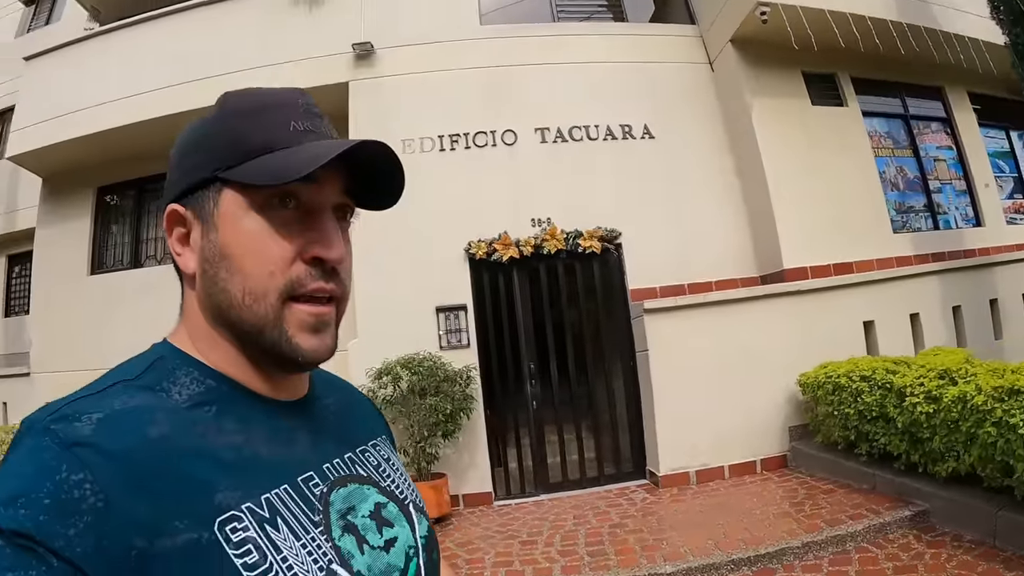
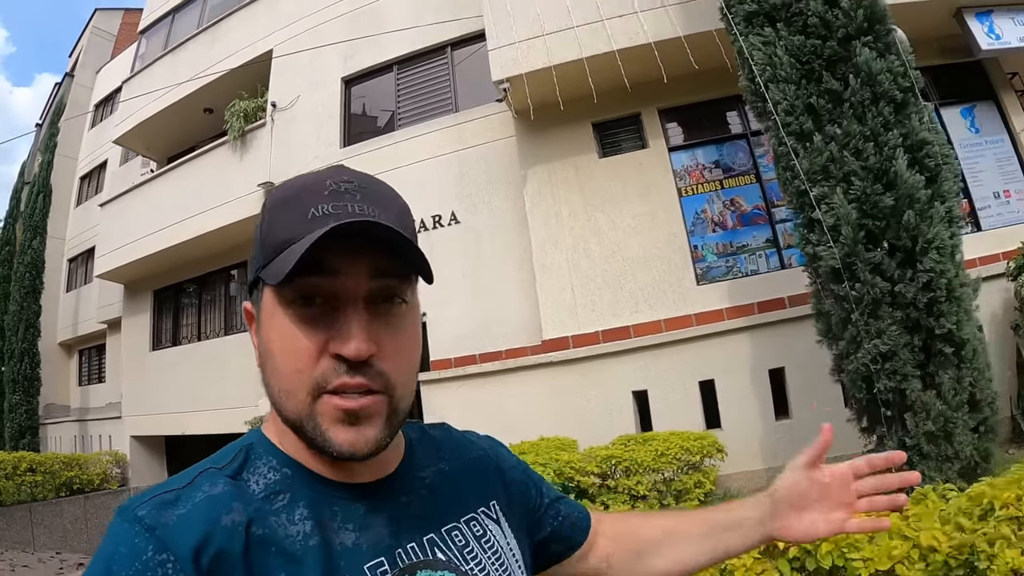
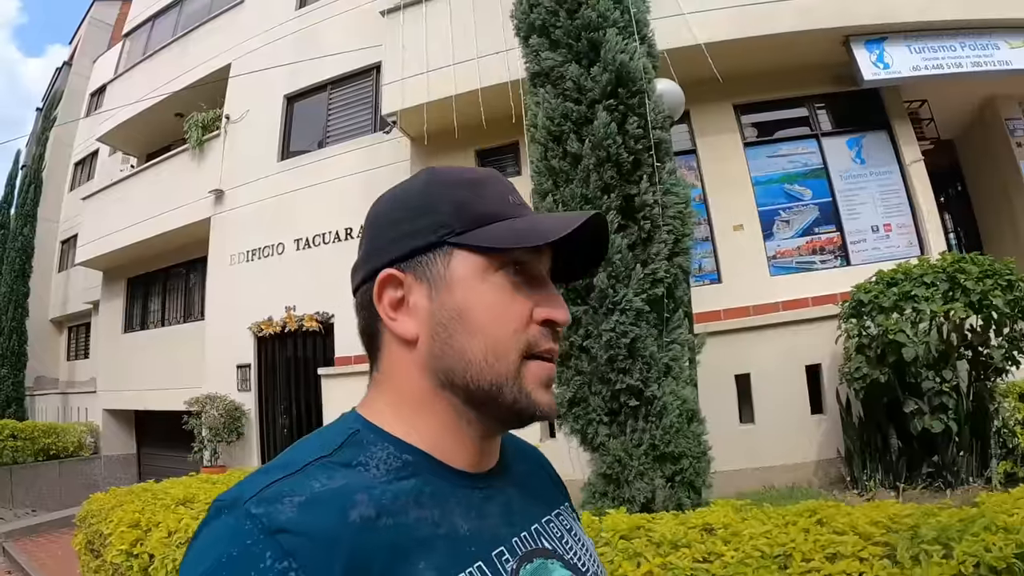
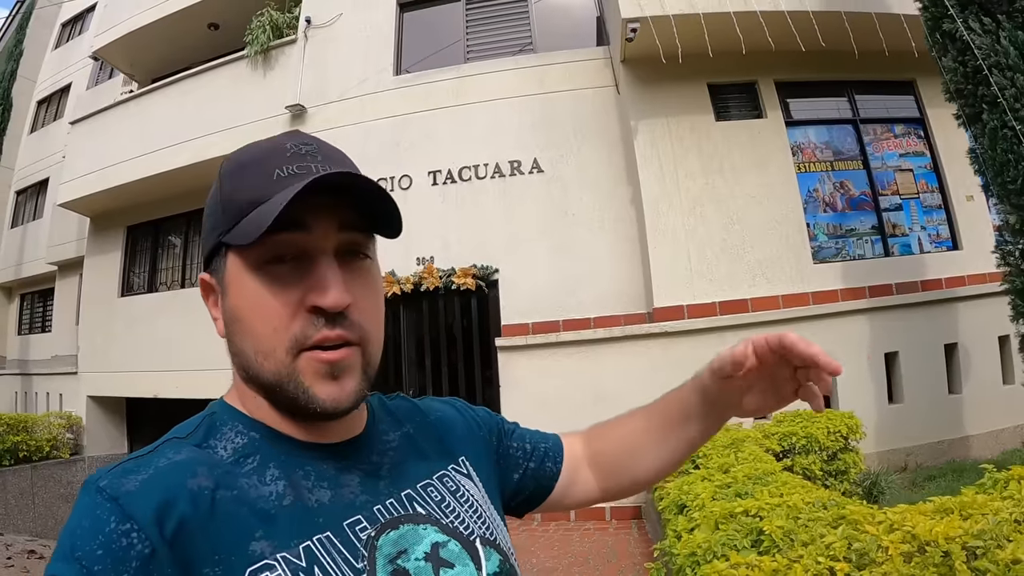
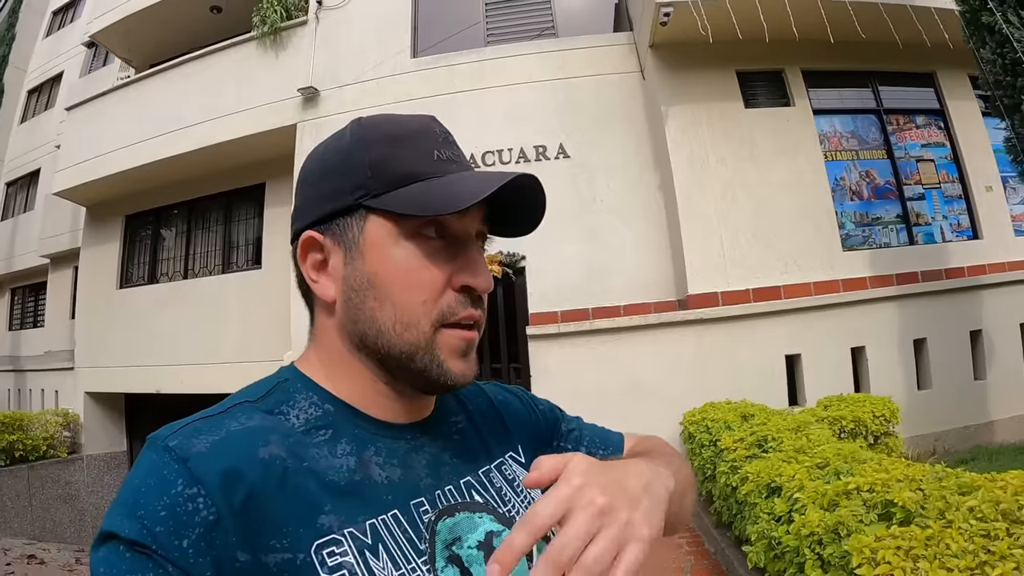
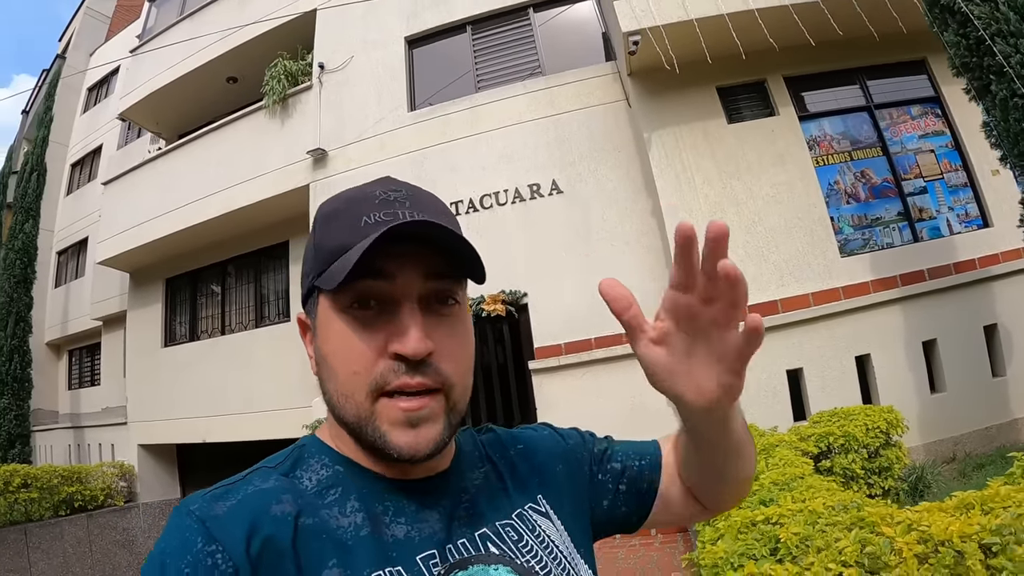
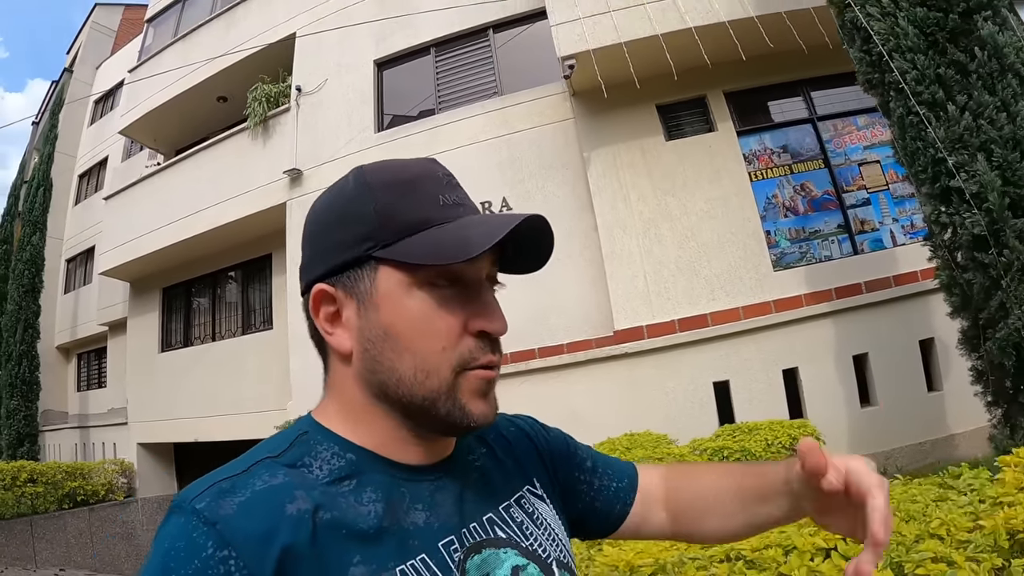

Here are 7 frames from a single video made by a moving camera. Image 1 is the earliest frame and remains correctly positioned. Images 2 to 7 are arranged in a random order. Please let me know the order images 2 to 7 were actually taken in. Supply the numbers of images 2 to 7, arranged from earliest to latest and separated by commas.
5, 4, 6, 7, 2, 3
